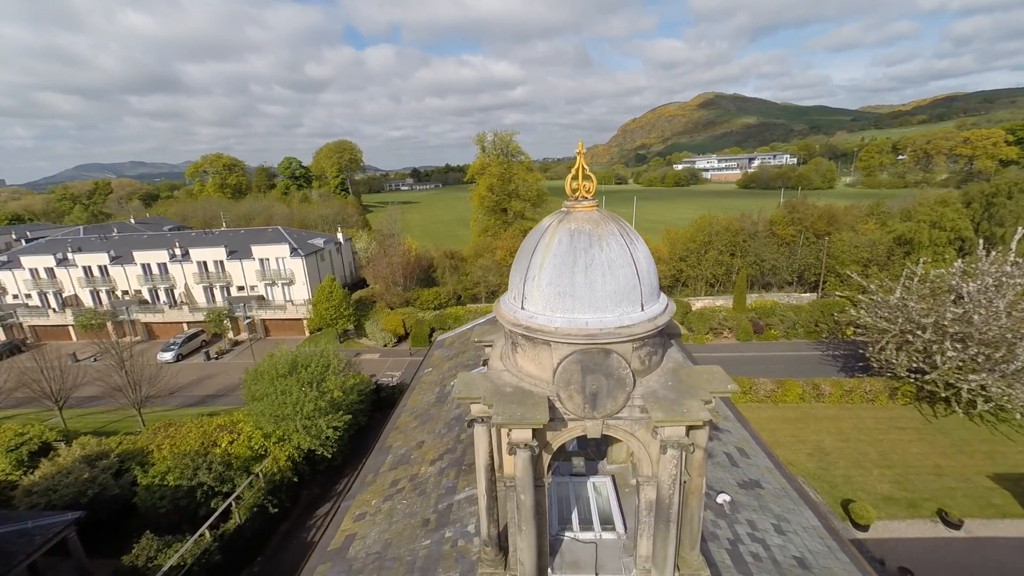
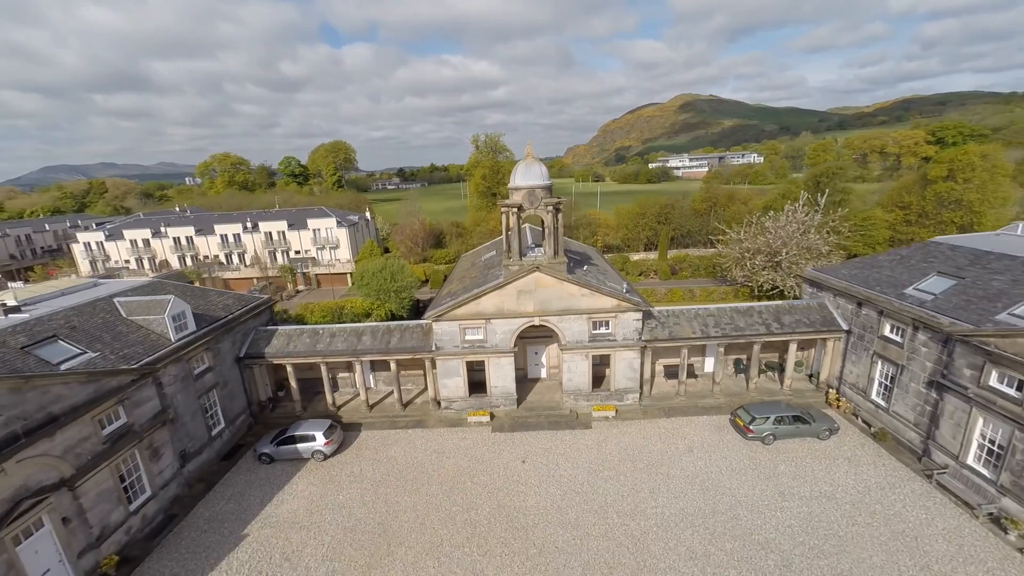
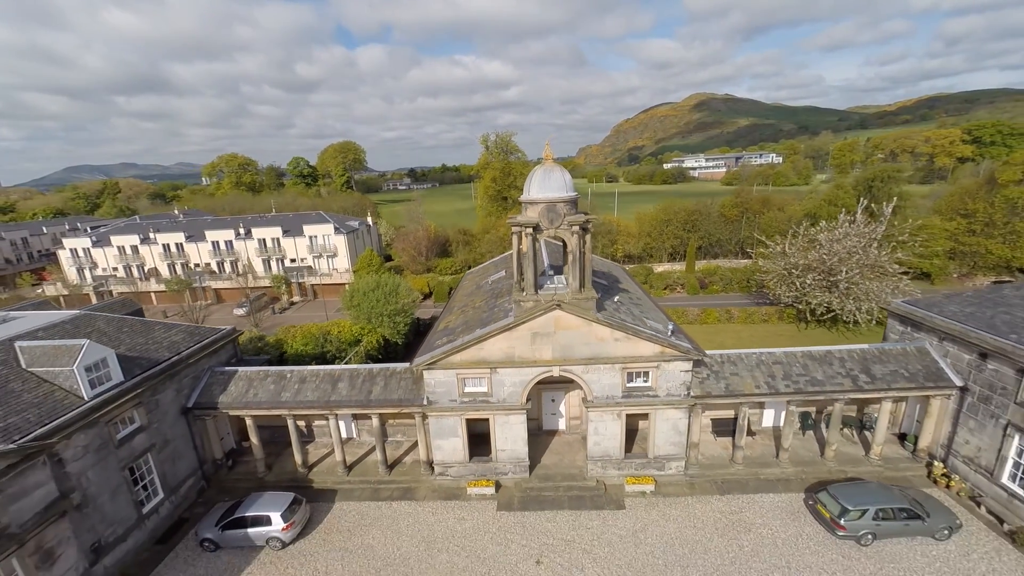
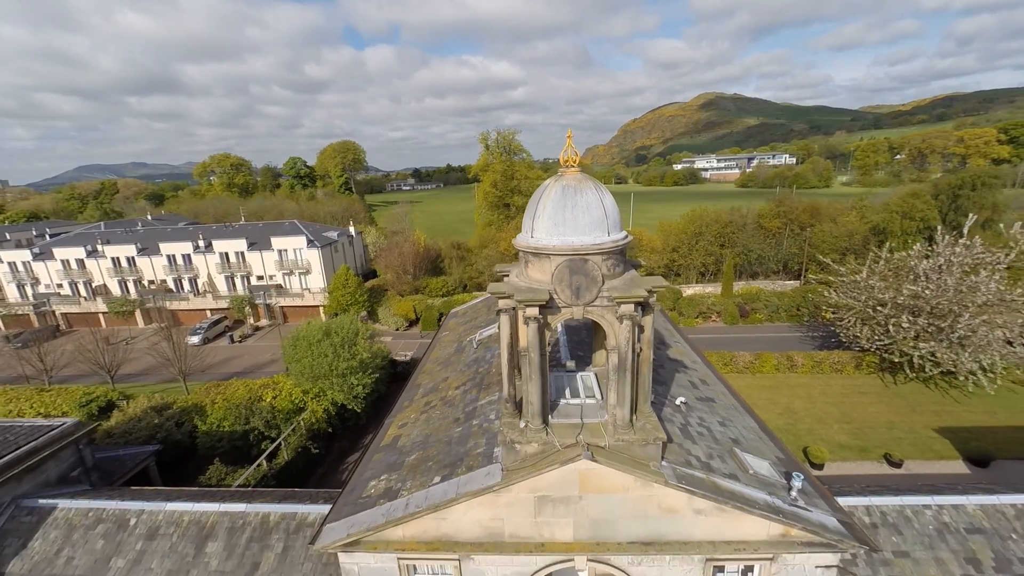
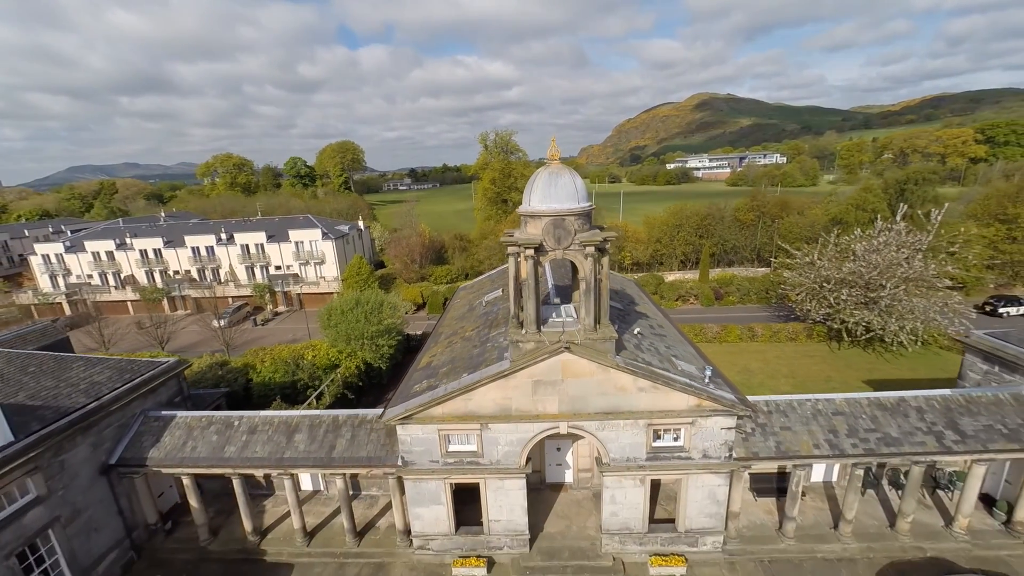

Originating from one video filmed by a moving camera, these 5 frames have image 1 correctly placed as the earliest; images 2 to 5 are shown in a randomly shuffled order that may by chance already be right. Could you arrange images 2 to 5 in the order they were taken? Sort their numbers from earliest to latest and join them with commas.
4, 5, 3, 2
